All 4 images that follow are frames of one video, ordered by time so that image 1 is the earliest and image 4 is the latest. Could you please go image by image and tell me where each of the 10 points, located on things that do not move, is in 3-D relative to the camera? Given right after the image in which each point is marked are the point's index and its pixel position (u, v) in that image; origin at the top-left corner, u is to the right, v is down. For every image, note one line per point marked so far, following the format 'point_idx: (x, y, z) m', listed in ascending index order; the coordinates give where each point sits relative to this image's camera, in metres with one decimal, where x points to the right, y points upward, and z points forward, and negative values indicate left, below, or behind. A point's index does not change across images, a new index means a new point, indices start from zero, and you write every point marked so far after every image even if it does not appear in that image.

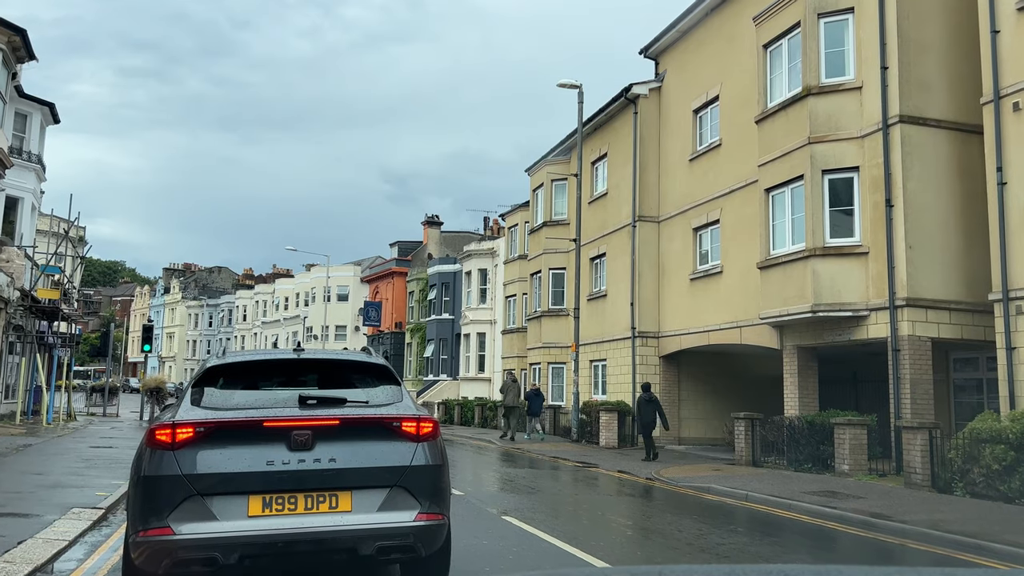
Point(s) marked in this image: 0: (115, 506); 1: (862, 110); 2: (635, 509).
0: (-4.8, -2.7, +9.9) m
1: (+6.2, +3.2, +14.5) m
2: (+1.8, -3.2, +11.9) m
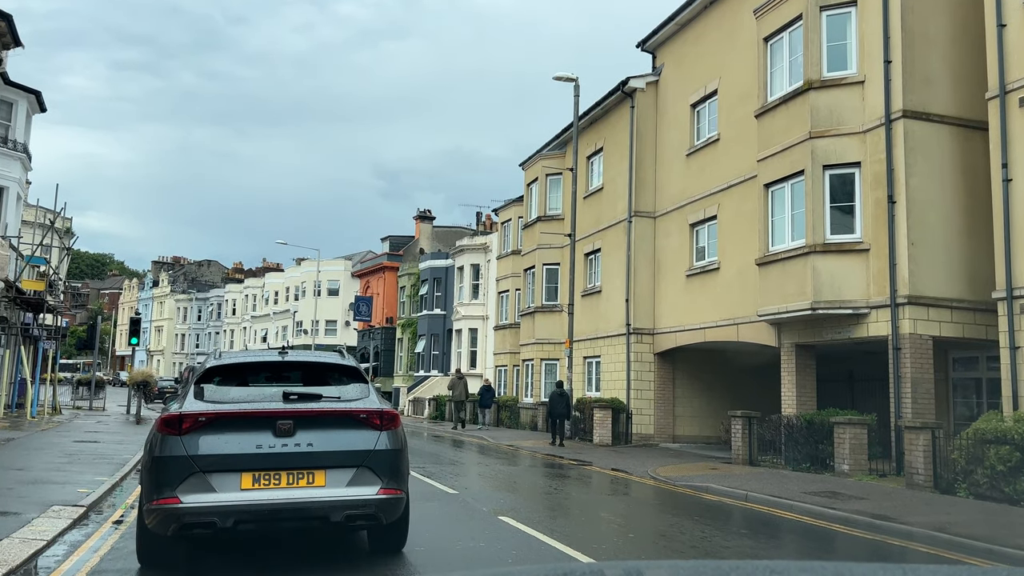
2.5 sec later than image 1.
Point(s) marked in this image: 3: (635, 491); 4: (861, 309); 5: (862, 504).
0: (-4.9, -2.5, +9.6) m
1: (+6.2, +3.2, +14.3) m
2: (+1.8, -3.1, +11.7) m
3: (+1.9, -3.3, +13.4) m
4: (+5.9, -0.4, +13.9) m
5: (+4.5, -2.8, +10.5) m
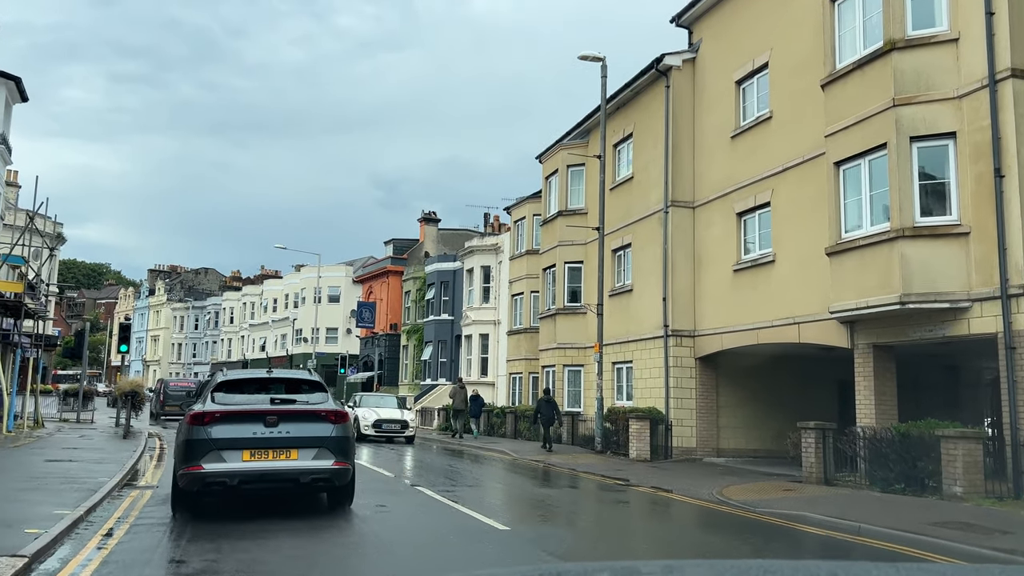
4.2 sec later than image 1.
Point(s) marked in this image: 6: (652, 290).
0: (-4.3, -2.4, +7.5) m
1: (+6.7, +3.4, +12.3) m
2: (+2.4, -3.0, +9.6) m
3: (+2.5, -3.2, +11.3) m
4: (+6.5, -0.2, +11.9) m
5: (+5.1, -2.6, +8.4) m
6: (+3.4, -0.1, +19.7) m
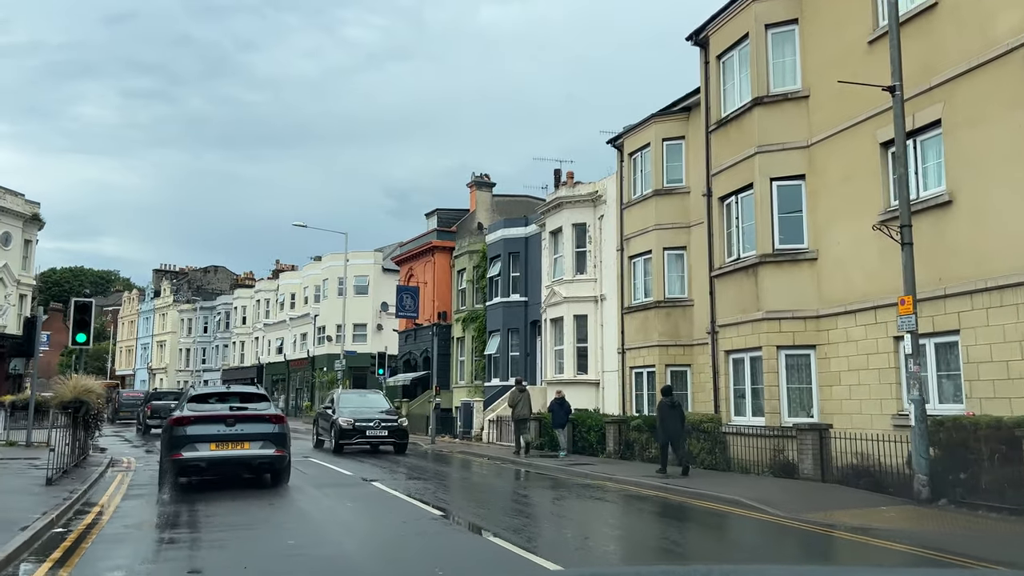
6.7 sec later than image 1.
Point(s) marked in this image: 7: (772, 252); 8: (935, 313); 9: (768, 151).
0: (-1.3, -1.2, -1.6) m
1: (+9.6, +4.7, +3.0) m
2: (+5.3, -1.7, +0.3) m
3: (+5.5, -1.9, +2.1) m
4: (+9.5, +1.2, +2.6) m
5: (+8.1, -1.2, -0.9) m
6: (+6.4, +1.2, +10.4) m
7: (+4.7, +0.7, +14.8) m
8: (+5.9, -0.4, +11.7) m
9: (+4.7, +2.5, +14.9) m
